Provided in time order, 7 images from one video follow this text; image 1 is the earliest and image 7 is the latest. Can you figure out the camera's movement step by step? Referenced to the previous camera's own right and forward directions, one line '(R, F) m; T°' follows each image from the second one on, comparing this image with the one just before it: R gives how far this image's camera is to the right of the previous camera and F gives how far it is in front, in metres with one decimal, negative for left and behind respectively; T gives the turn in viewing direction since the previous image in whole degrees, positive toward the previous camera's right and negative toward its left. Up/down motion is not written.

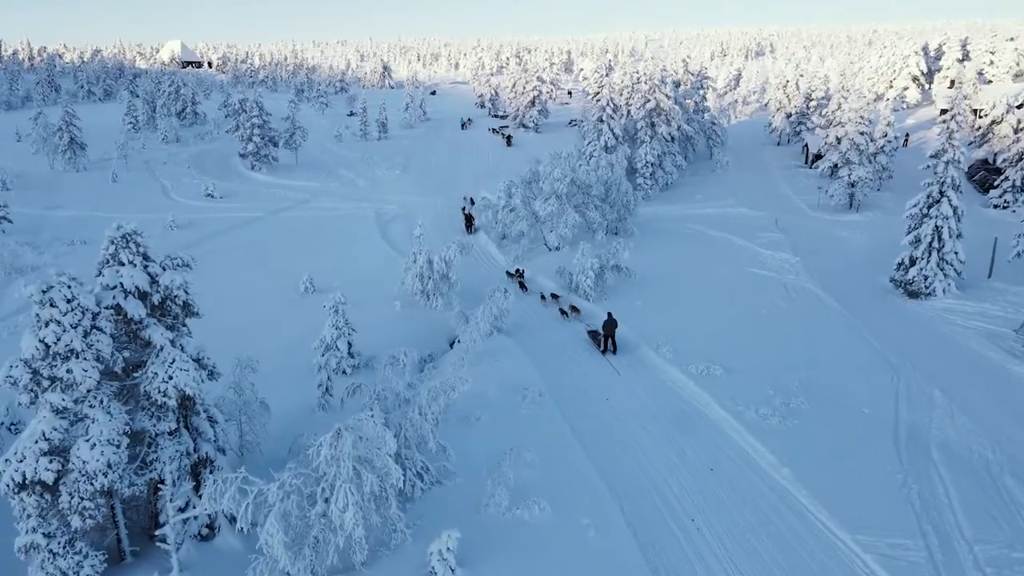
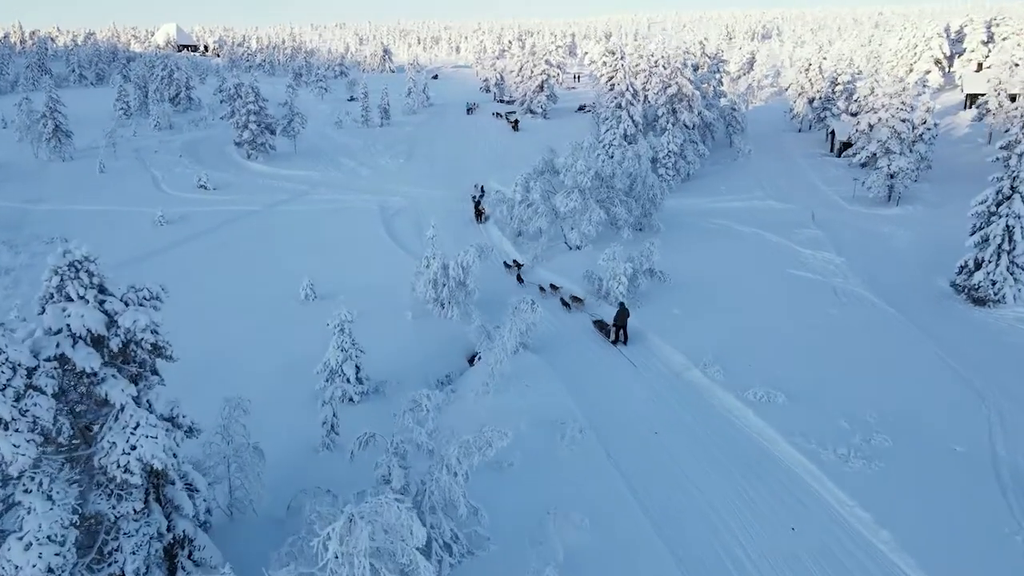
(-0.6, +2.2) m; 0°
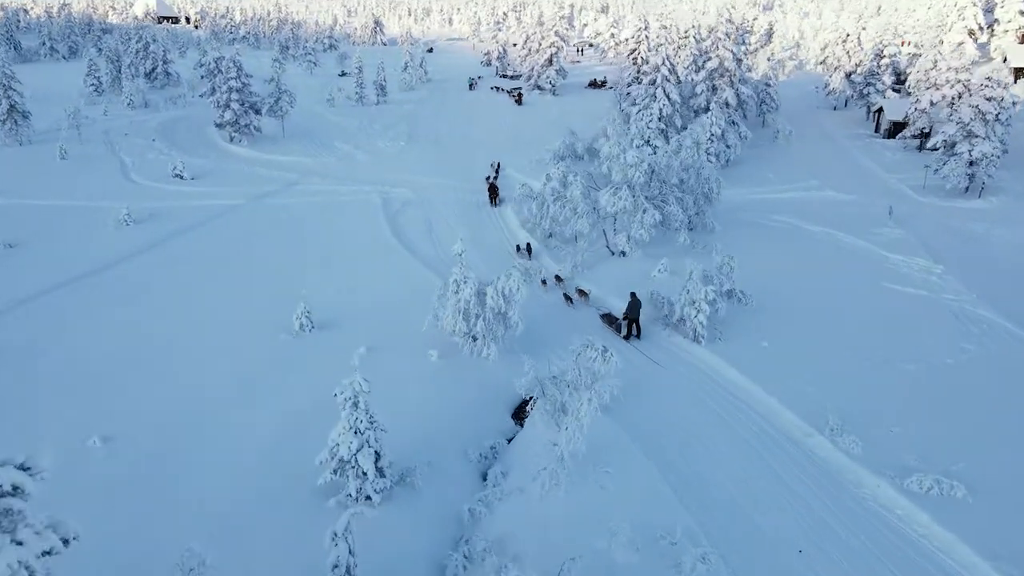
(-1.3, +4.2) m; +1°
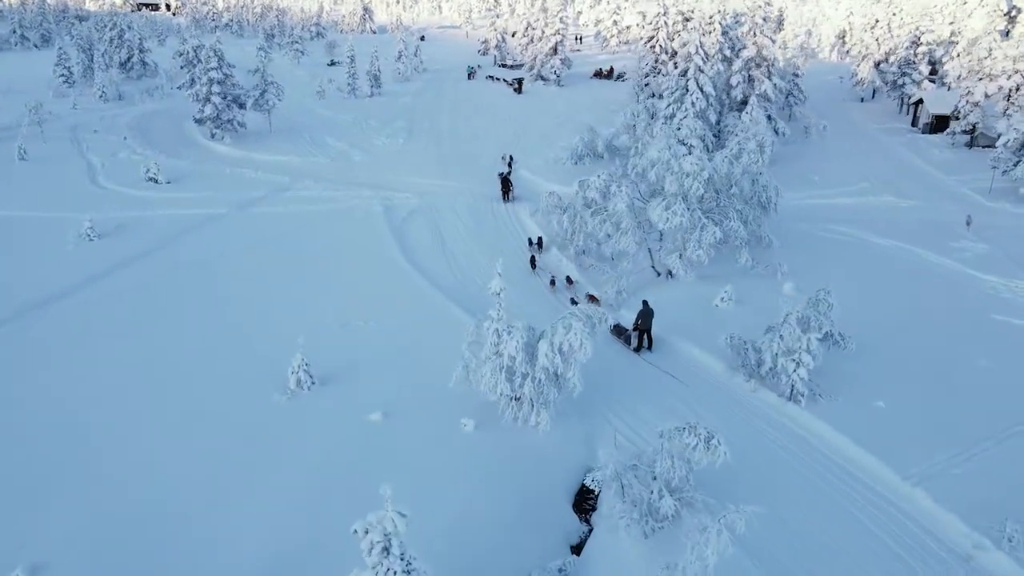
(-1.1, +3.3) m; +1°
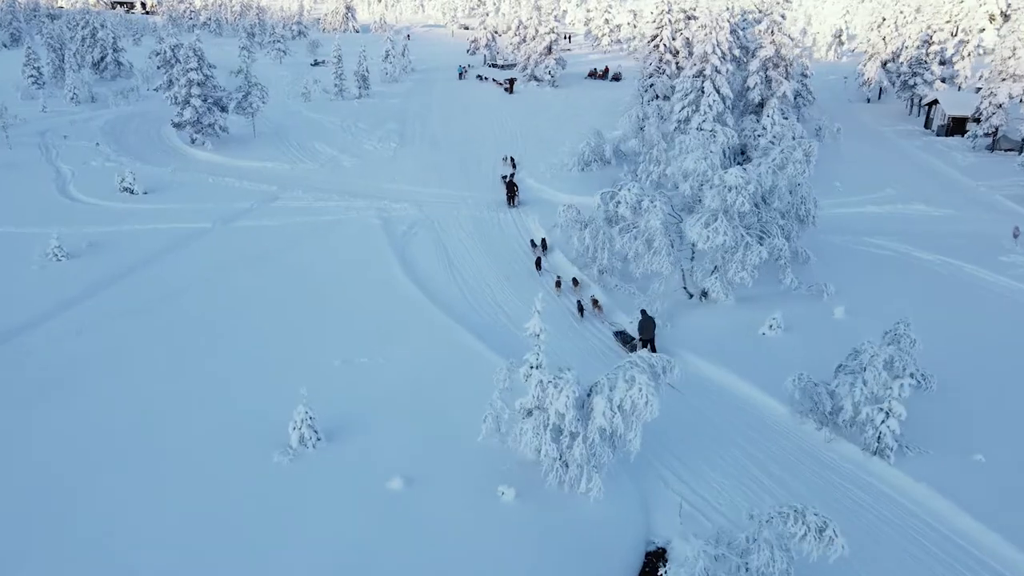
(-0.9, +1.9) m; +1°
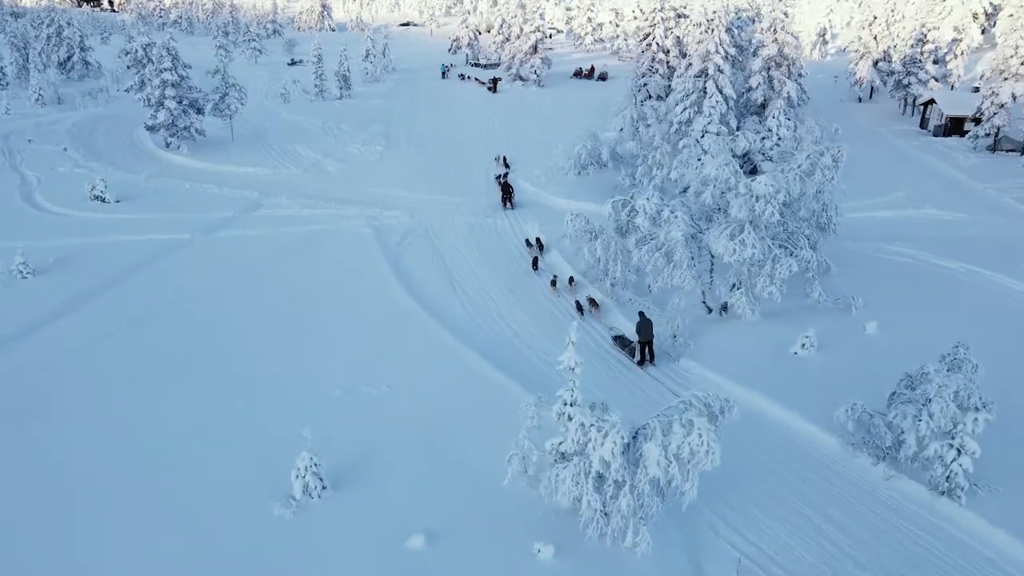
(-0.7, +1.2) m; +2°
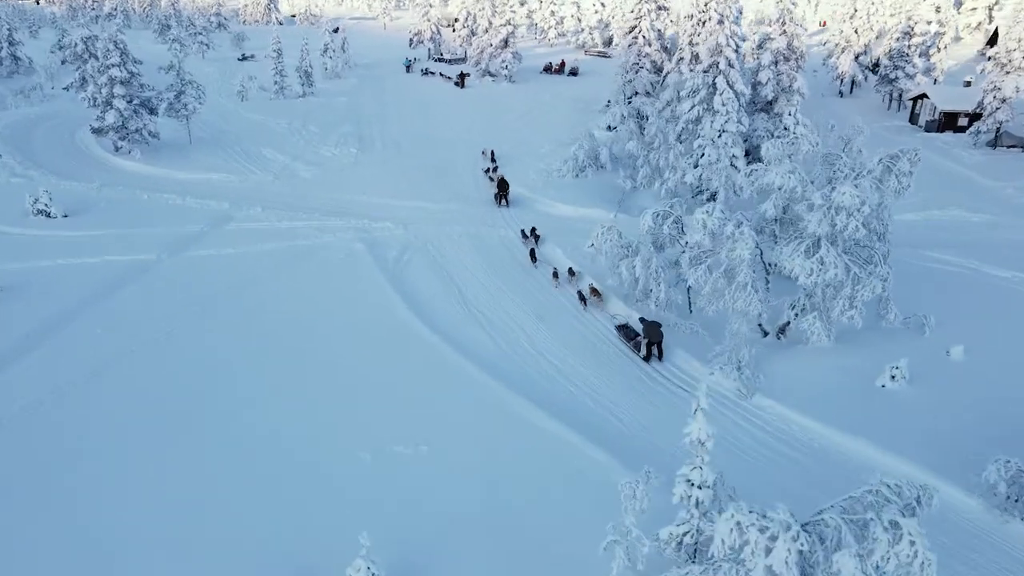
(-1.7, +2.2) m; +4°
